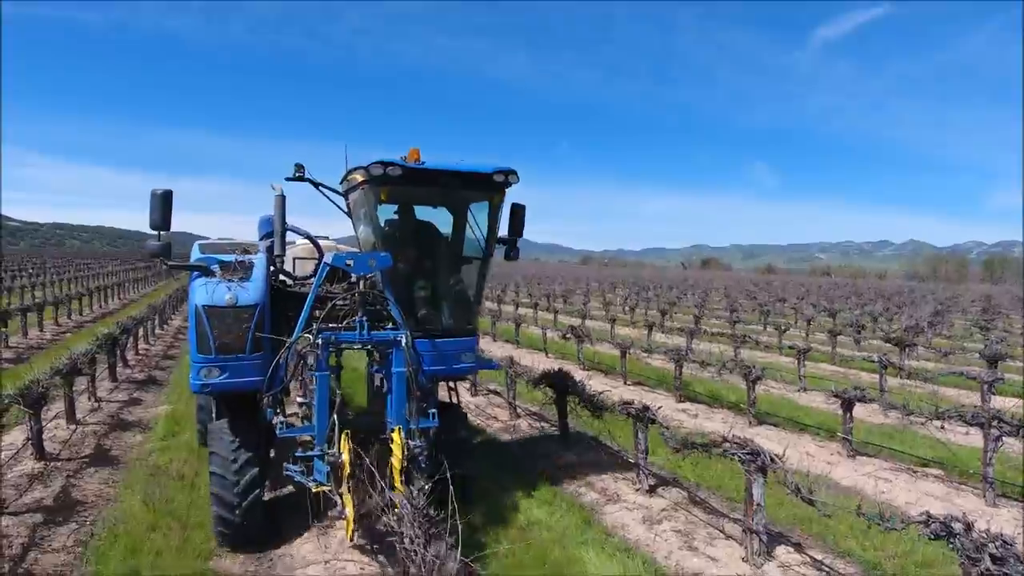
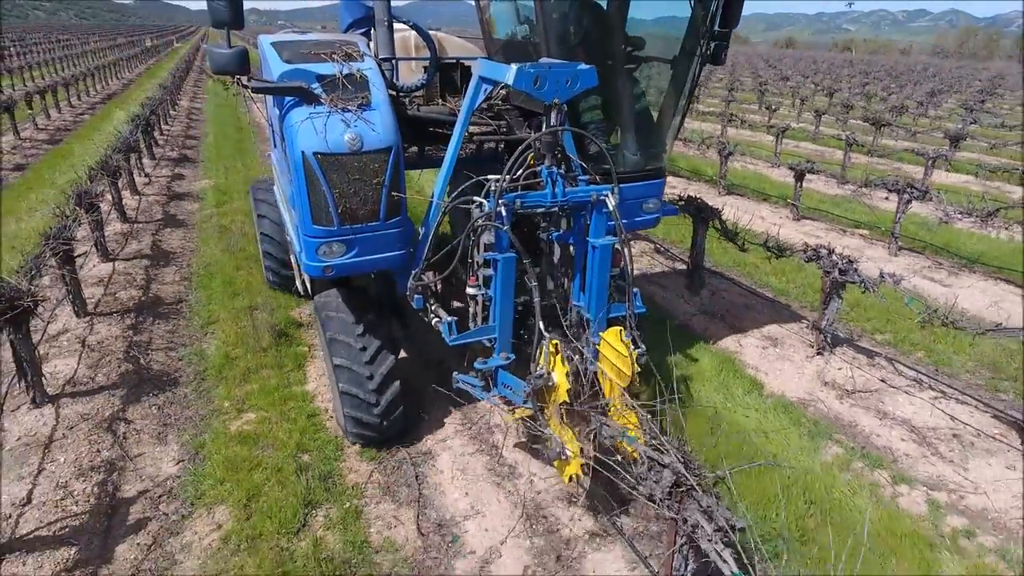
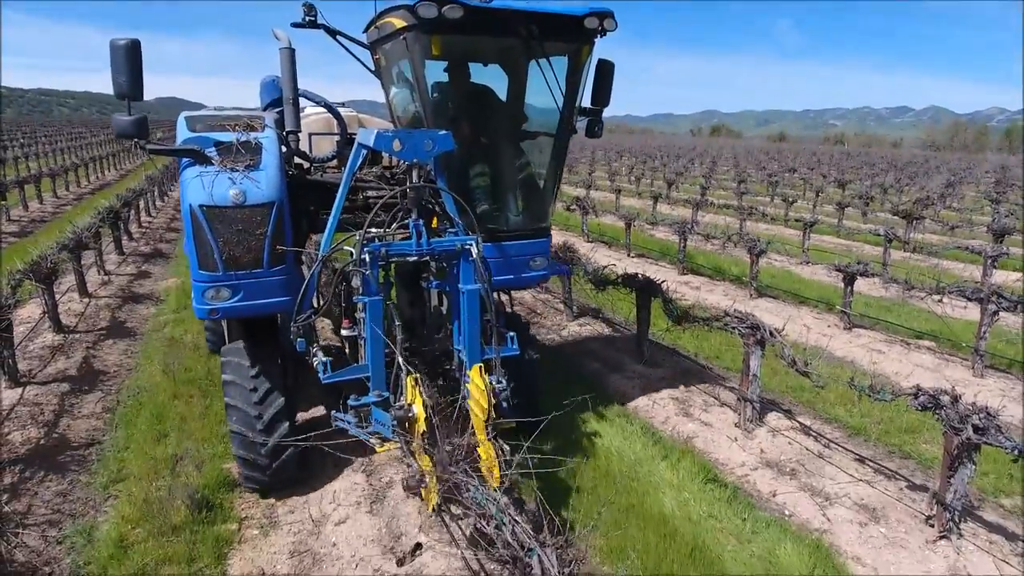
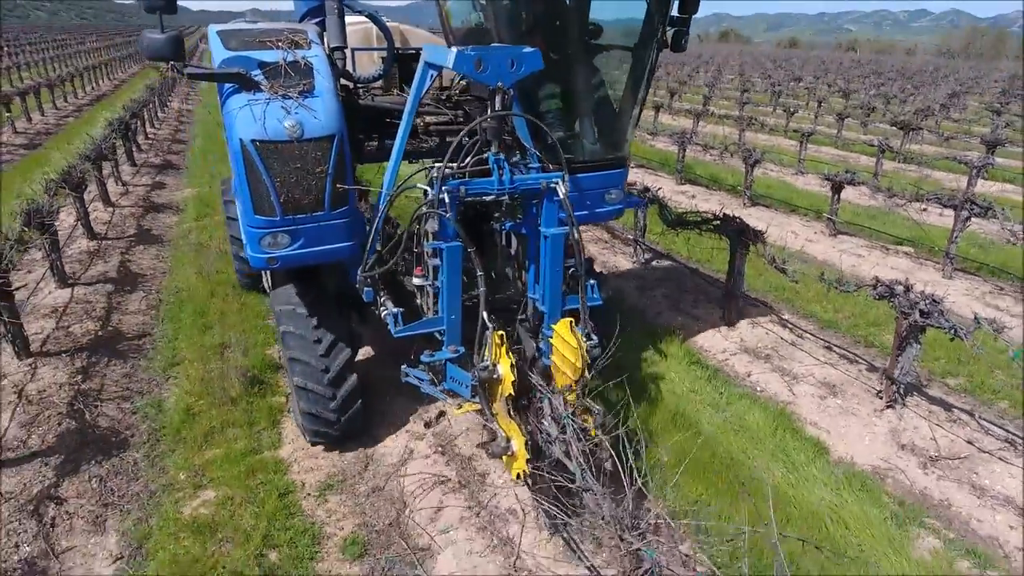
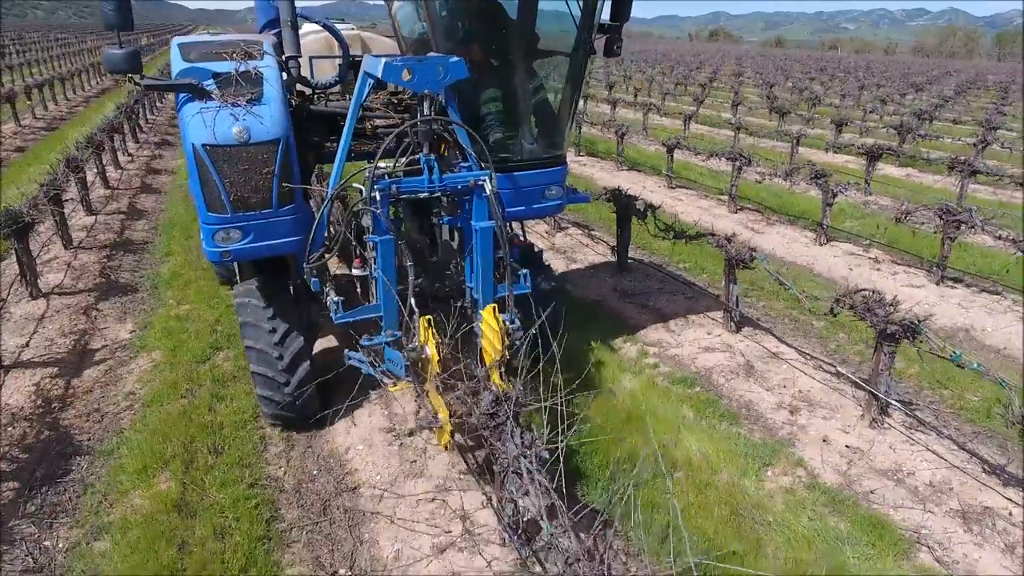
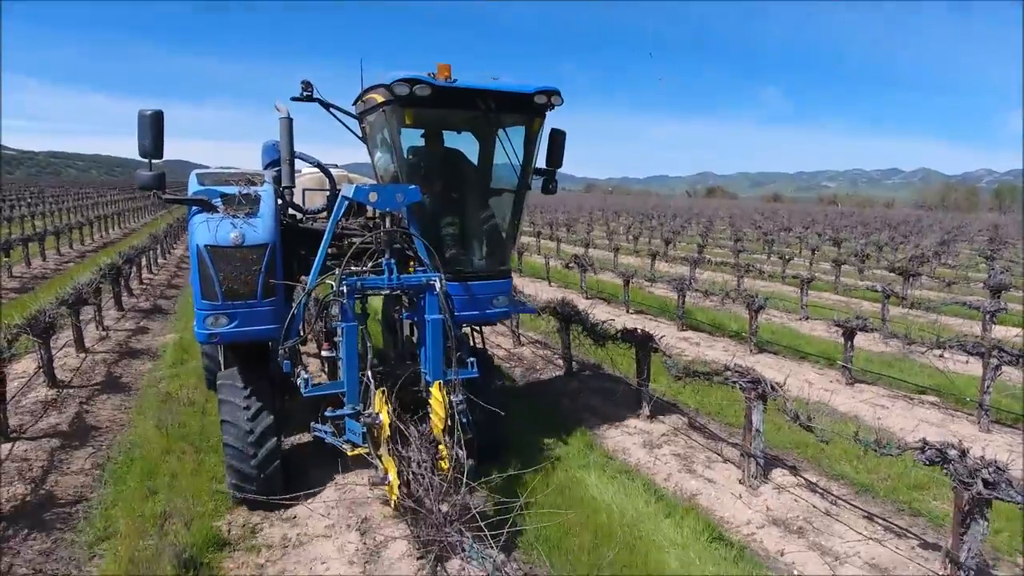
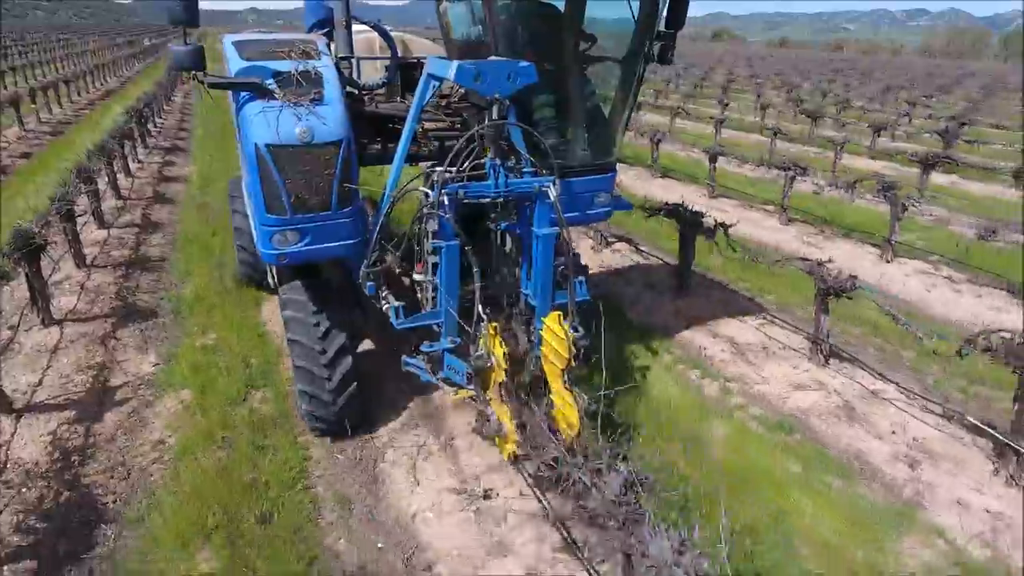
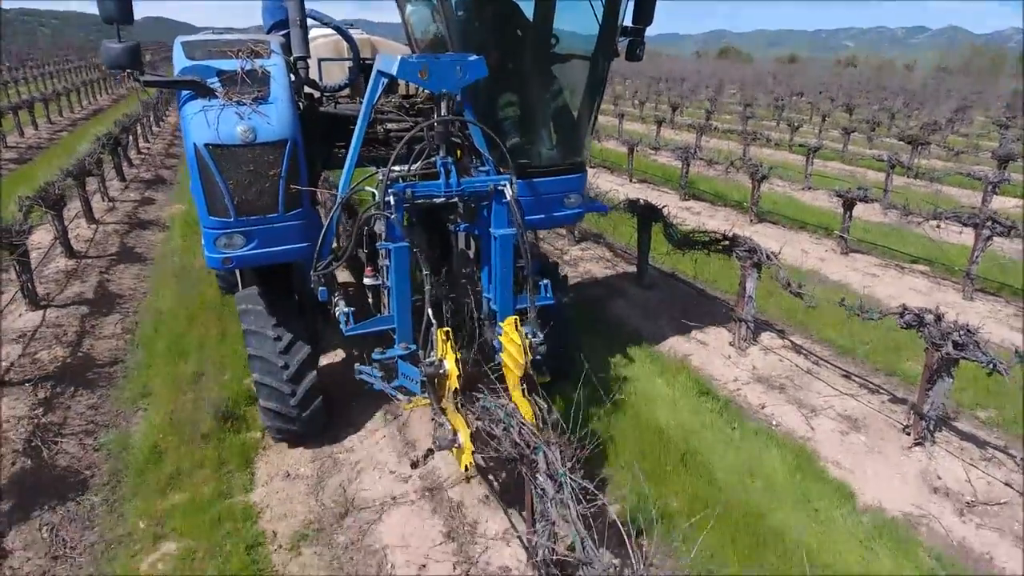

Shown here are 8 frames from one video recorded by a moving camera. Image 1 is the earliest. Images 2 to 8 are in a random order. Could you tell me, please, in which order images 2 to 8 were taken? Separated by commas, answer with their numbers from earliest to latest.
6, 3, 8, 4, 2, 7, 5
